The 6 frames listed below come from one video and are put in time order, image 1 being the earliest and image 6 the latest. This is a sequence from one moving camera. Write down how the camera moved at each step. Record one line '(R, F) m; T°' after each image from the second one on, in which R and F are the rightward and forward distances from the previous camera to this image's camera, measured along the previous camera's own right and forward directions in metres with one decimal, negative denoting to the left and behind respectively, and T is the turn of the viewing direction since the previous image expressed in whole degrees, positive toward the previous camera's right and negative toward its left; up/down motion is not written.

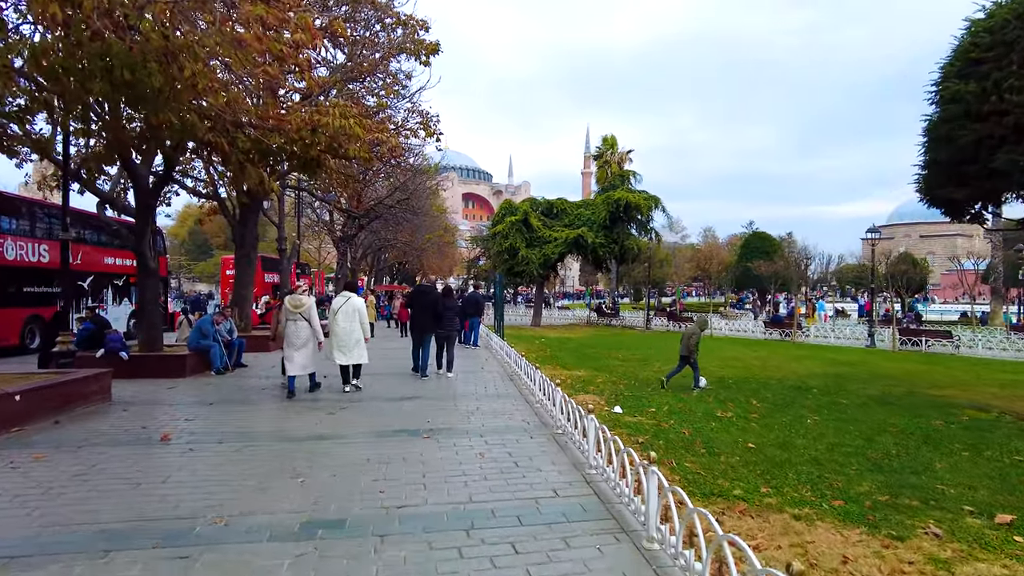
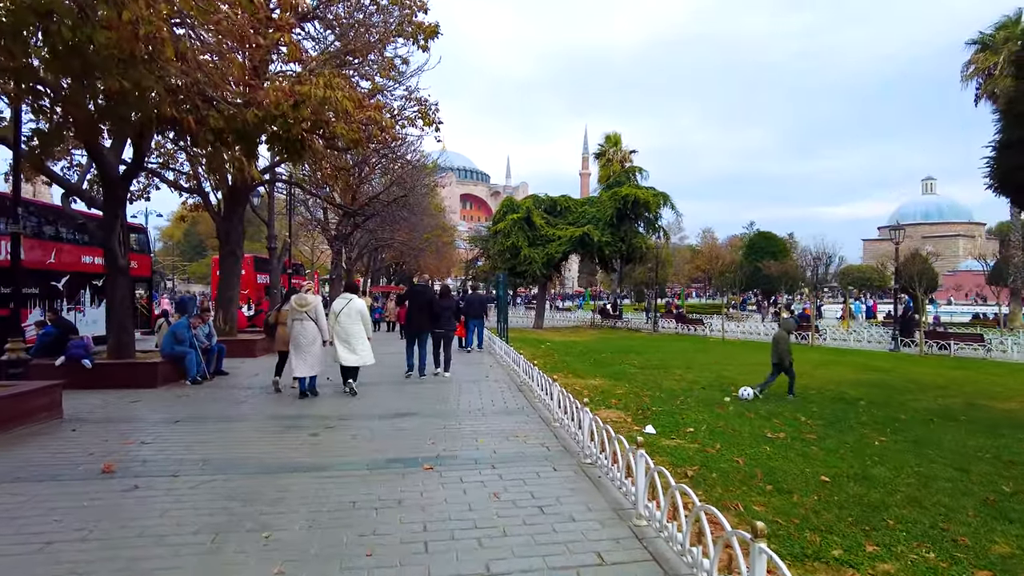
(-0.2, +1.2) m; 0°
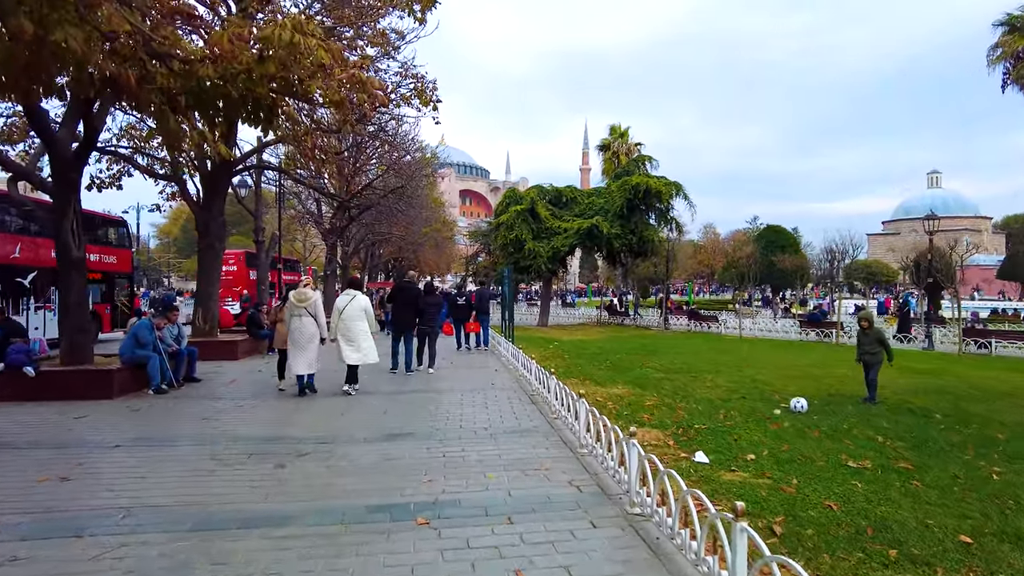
(-0.1, +1.4) m; 0°
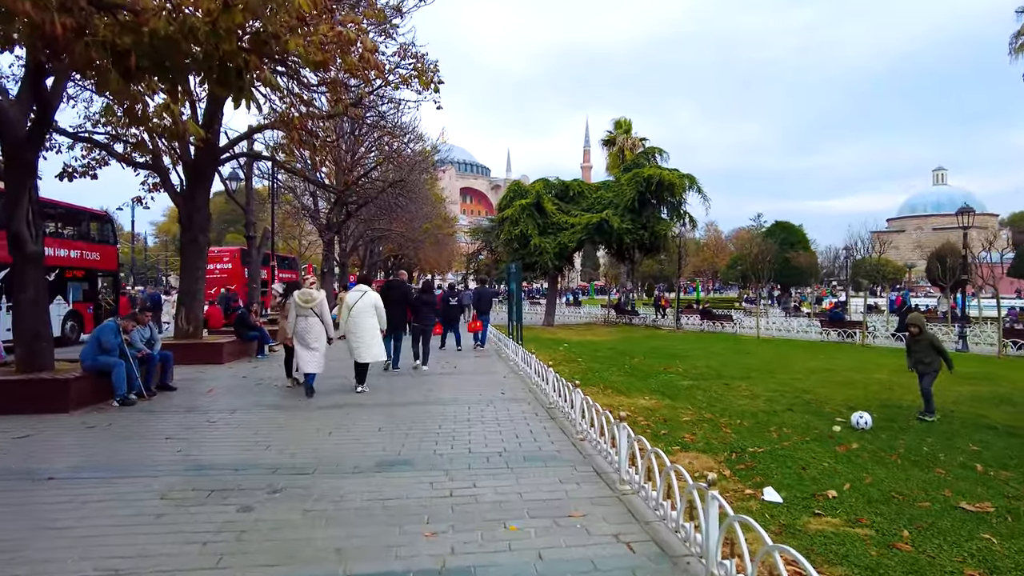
(-0.2, +1.1) m; 0°
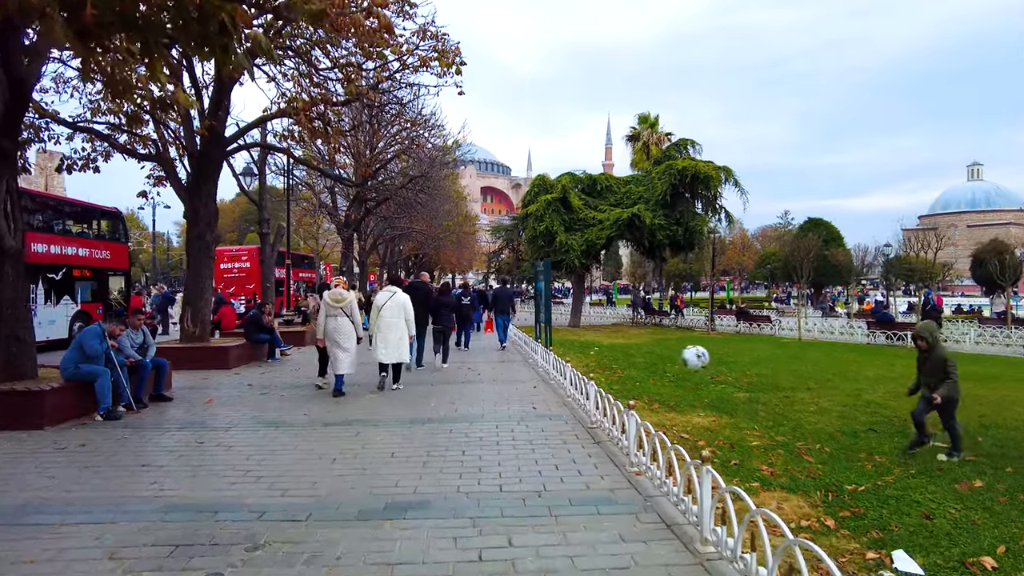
(-0.1, +1.1) m; -2°
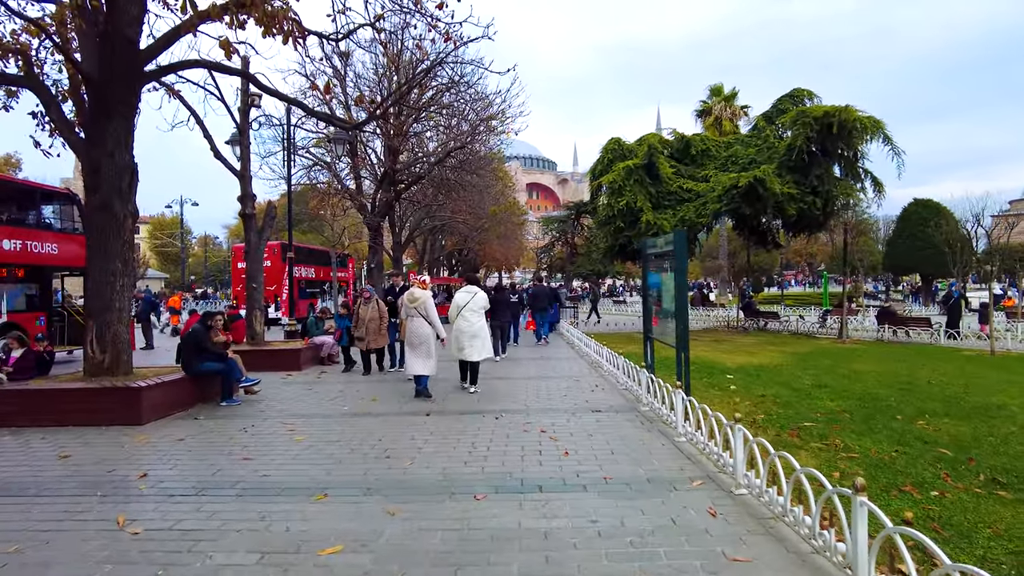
(-0.6, +5.3) m; -4°
